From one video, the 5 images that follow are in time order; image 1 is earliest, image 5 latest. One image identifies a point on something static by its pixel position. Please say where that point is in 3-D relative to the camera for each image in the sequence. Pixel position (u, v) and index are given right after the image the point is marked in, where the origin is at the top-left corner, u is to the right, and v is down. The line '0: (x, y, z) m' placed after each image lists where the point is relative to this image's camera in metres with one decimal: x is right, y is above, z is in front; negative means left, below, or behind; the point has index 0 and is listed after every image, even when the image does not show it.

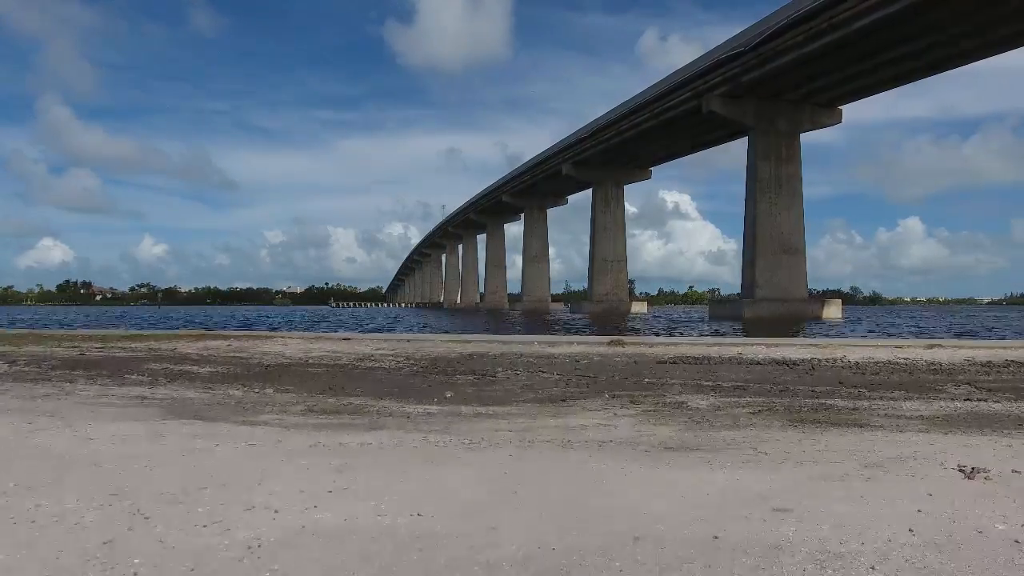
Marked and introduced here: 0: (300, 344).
0: (-1.2, -0.3, +4.5) m
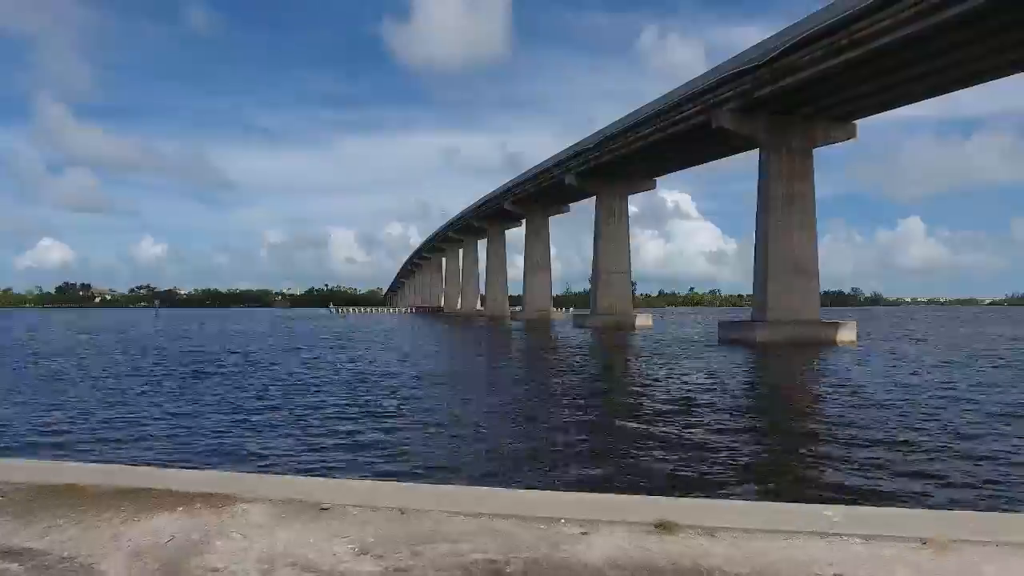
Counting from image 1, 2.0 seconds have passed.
0: (-1.1, -1.1, +3.5) m
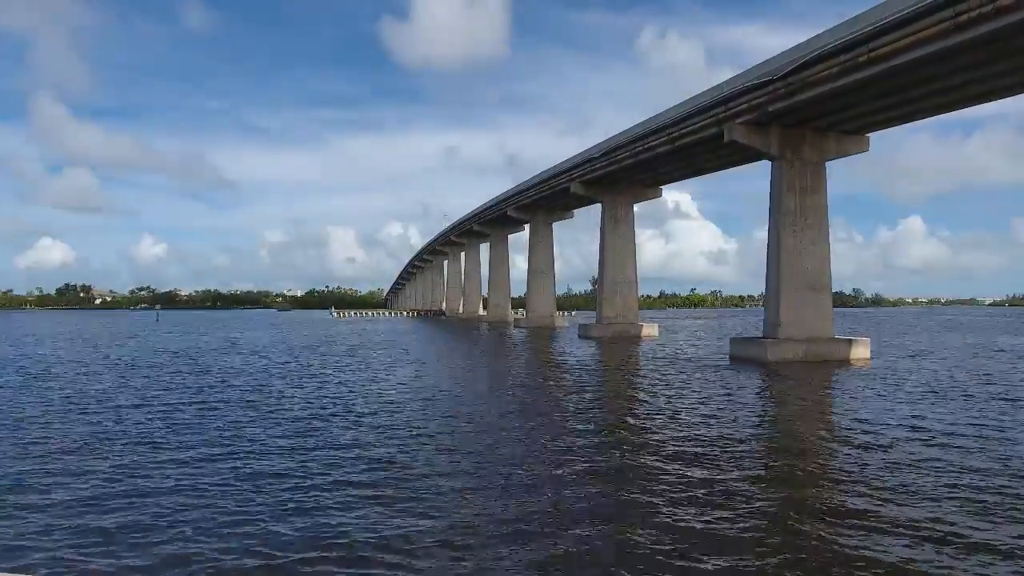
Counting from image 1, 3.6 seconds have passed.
0: (-0.9, -1.7, +3.1) m
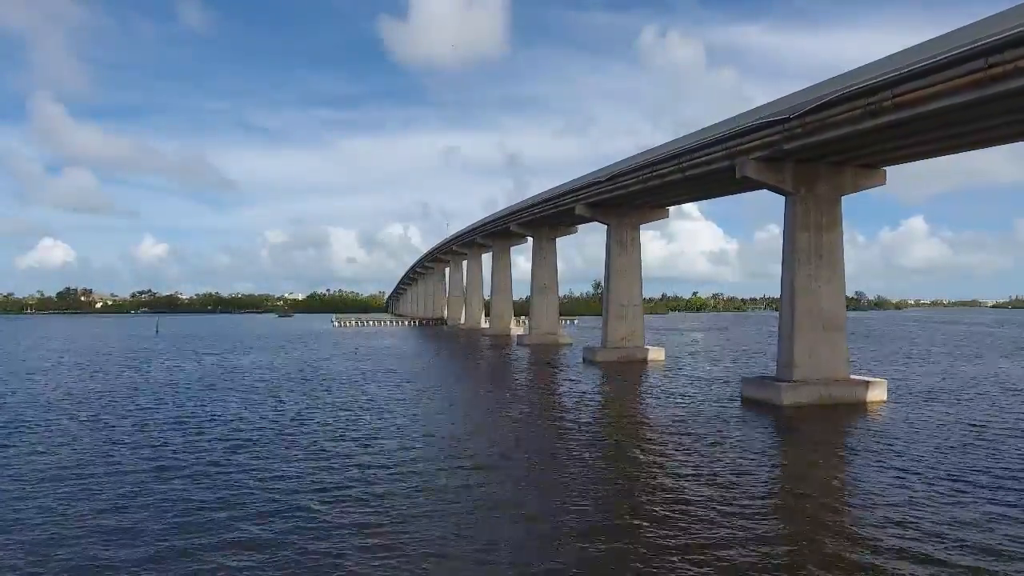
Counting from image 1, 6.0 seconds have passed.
0: (-0.7, -3.1, +2.3) m
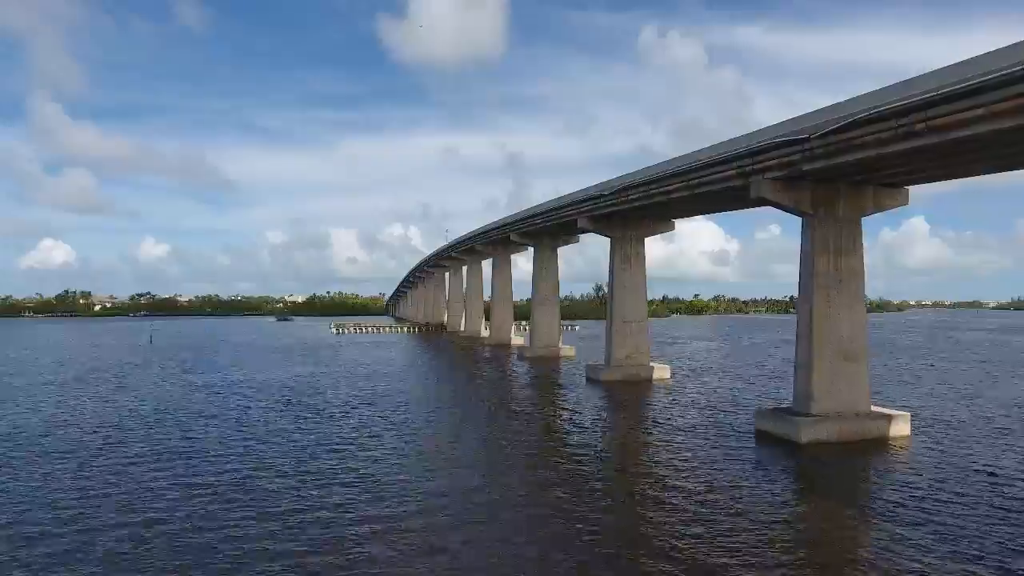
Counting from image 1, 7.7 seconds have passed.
0: (-0.7, -4.0, +0.8) m
